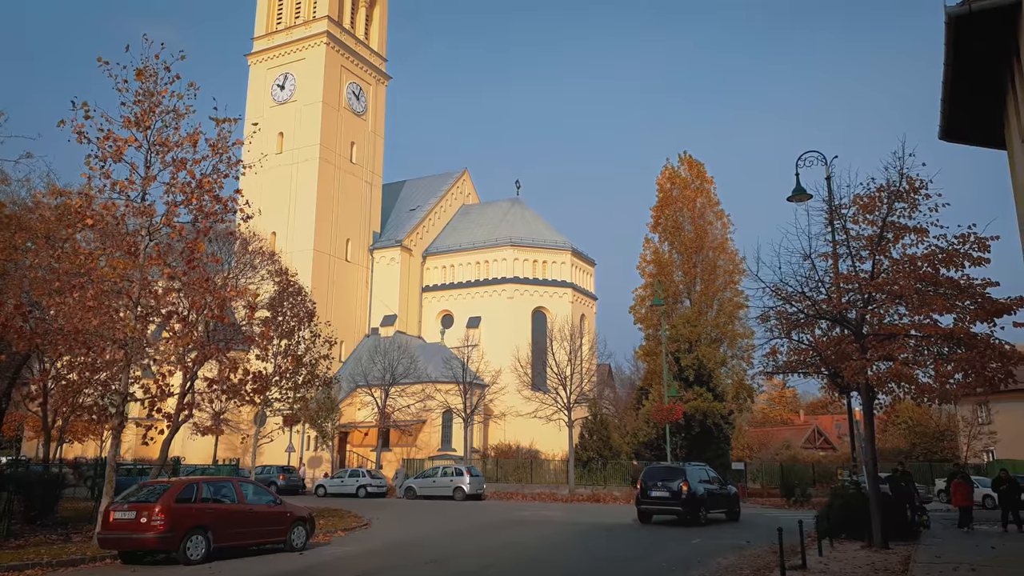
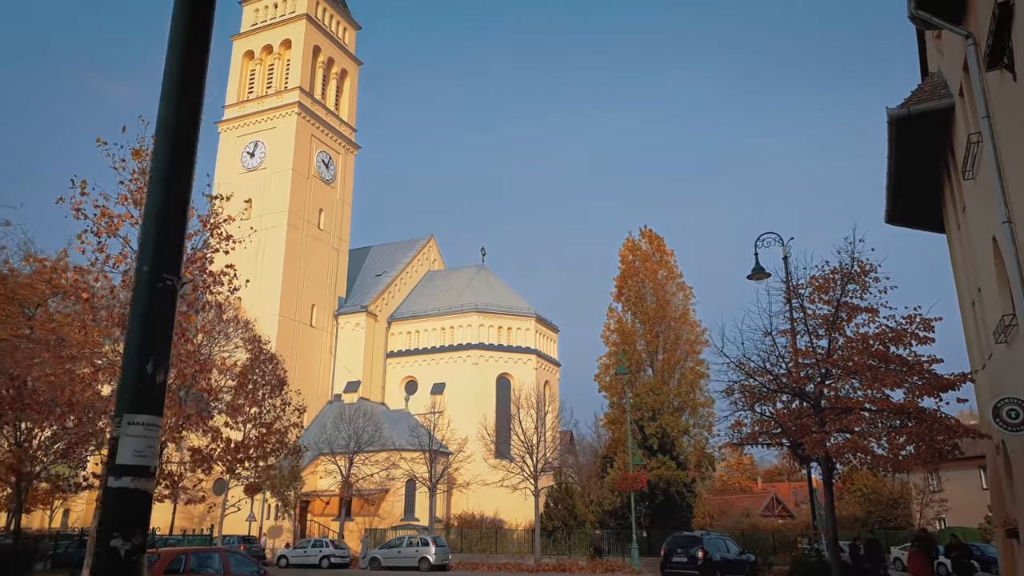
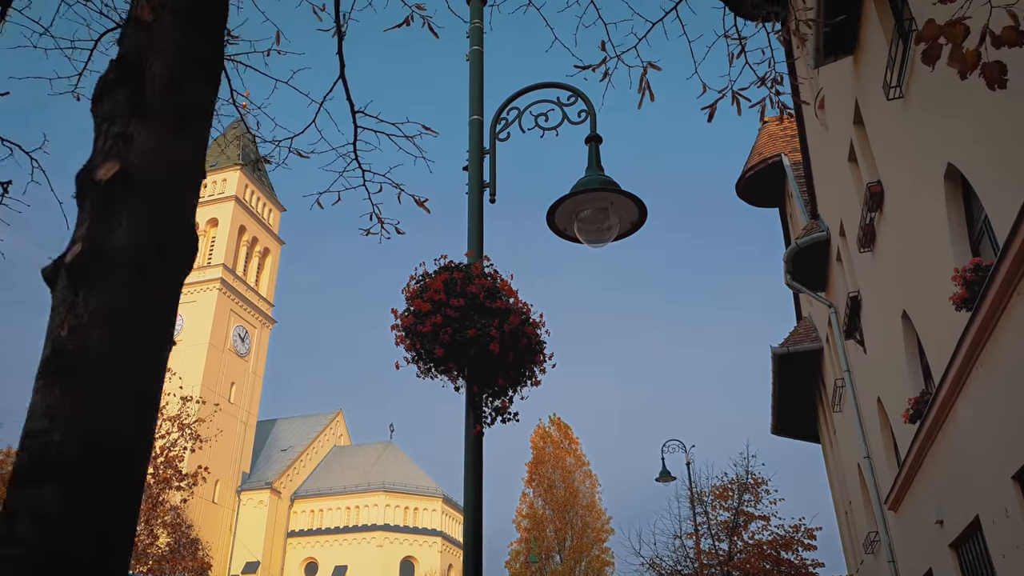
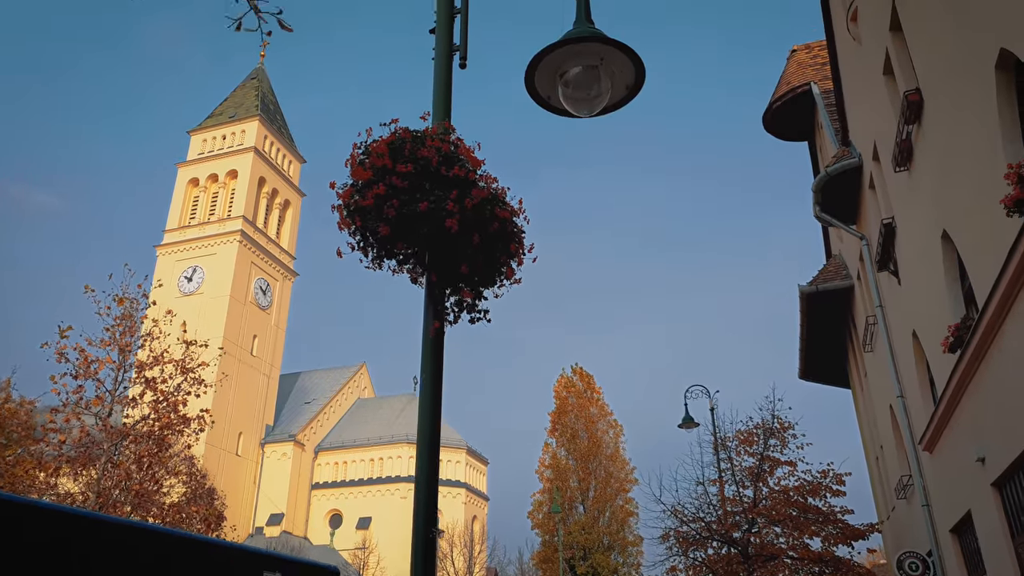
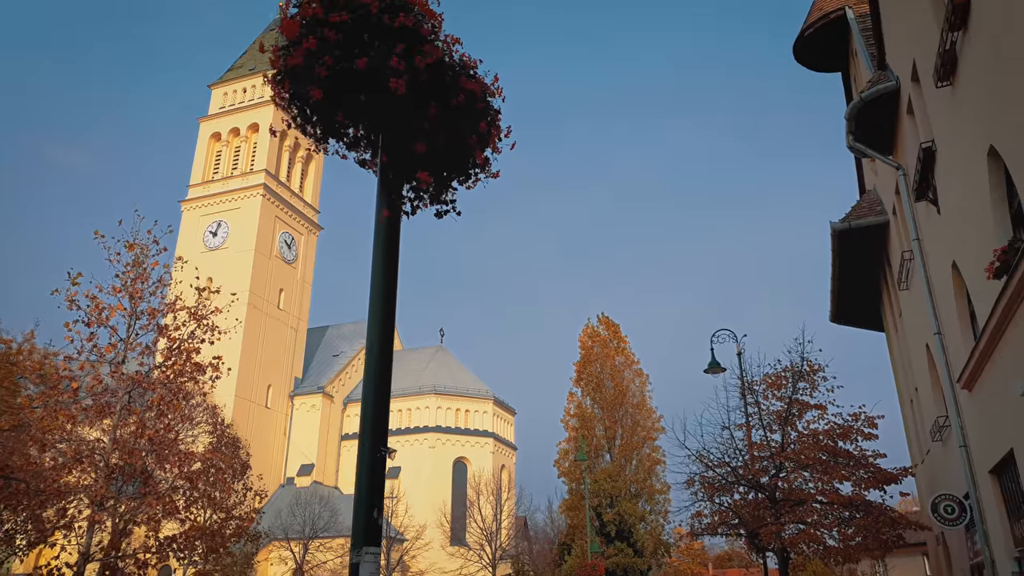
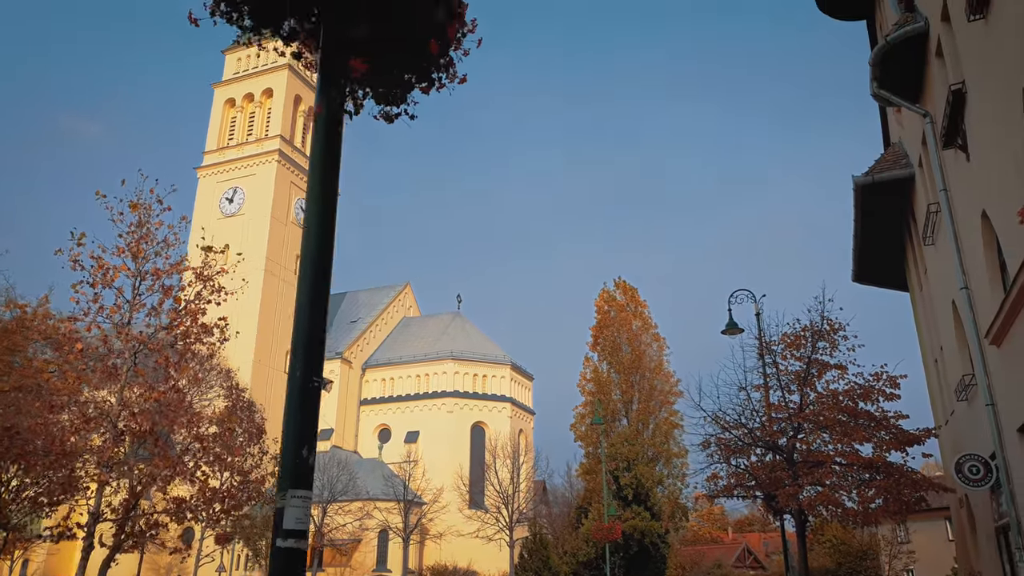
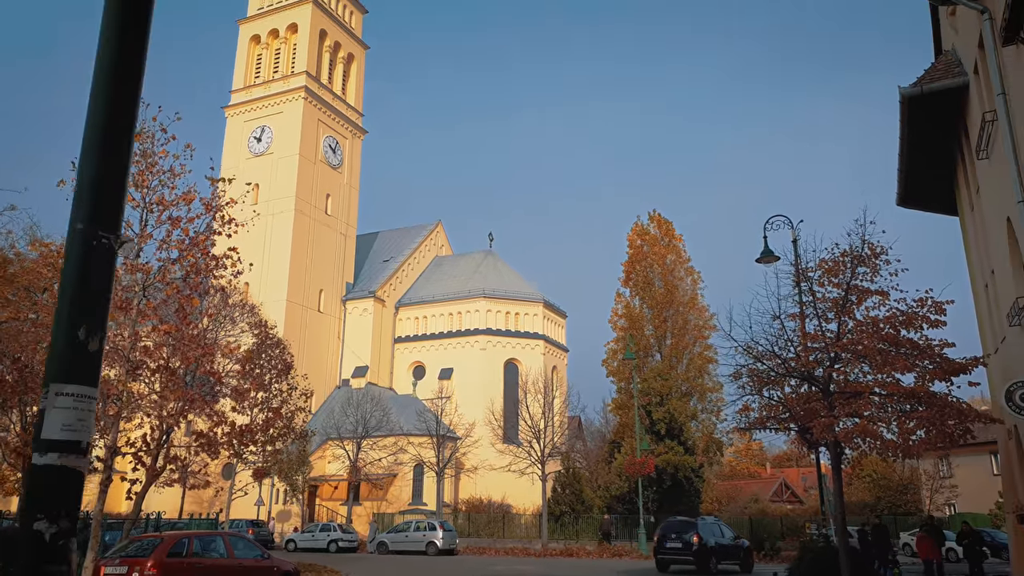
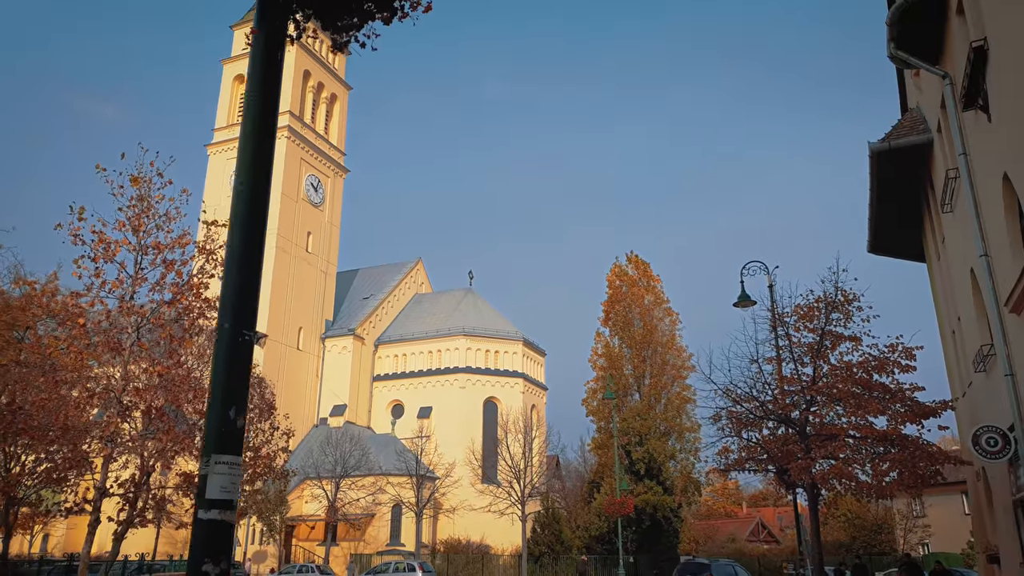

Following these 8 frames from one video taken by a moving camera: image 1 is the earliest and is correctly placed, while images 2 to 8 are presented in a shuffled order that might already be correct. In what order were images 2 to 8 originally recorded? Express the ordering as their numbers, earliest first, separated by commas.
7, 2, 8, 6, 5, 4, 3
